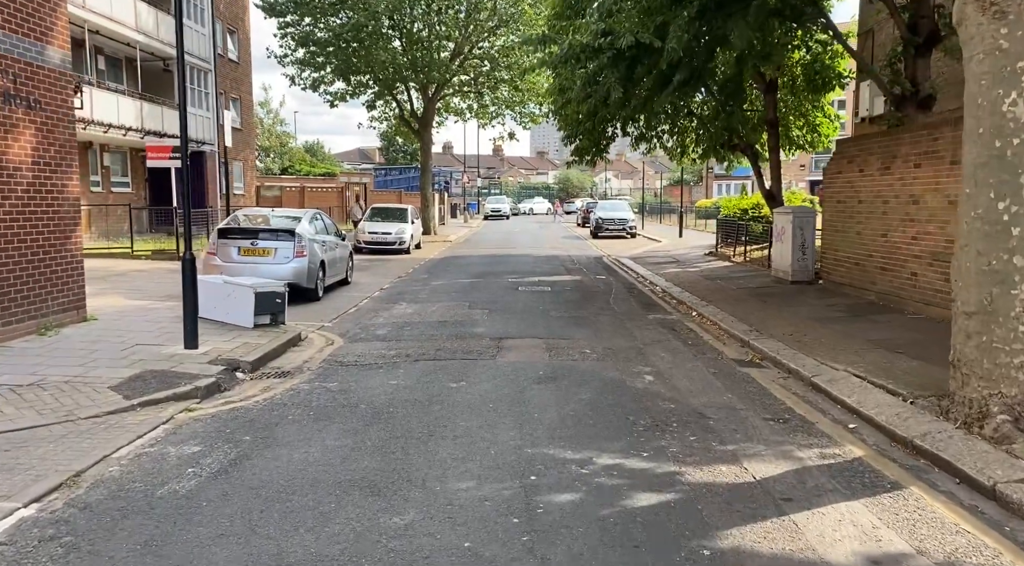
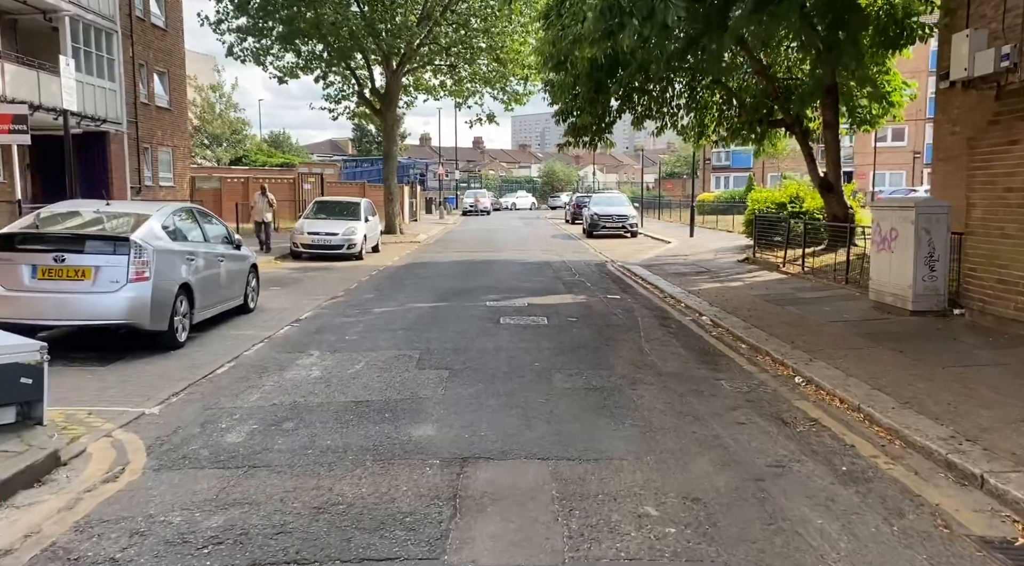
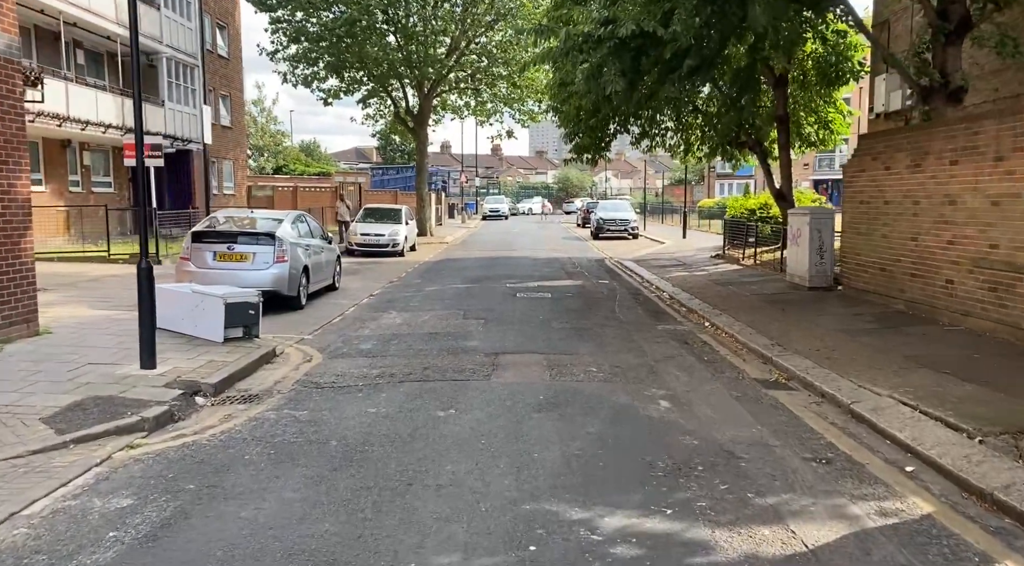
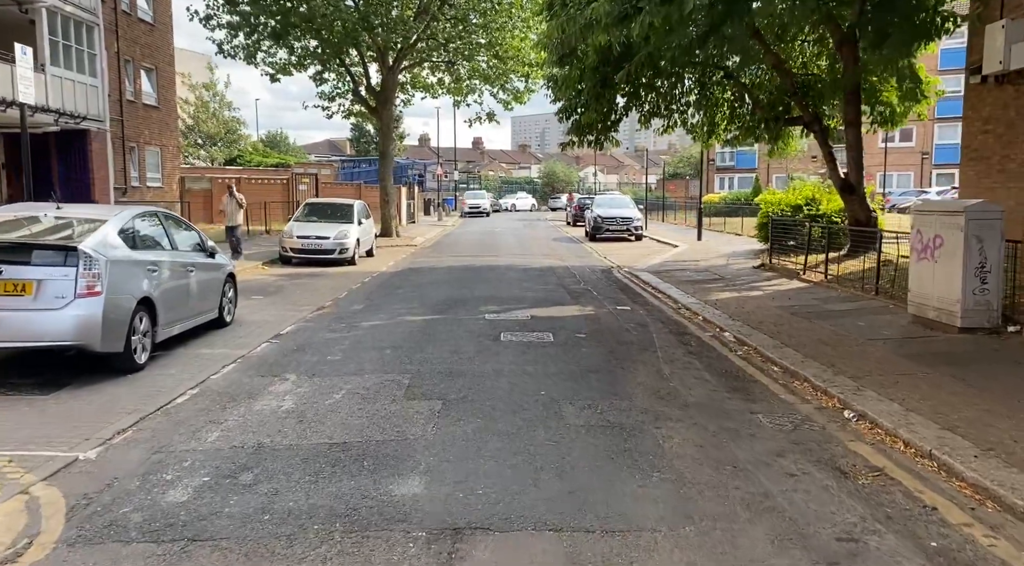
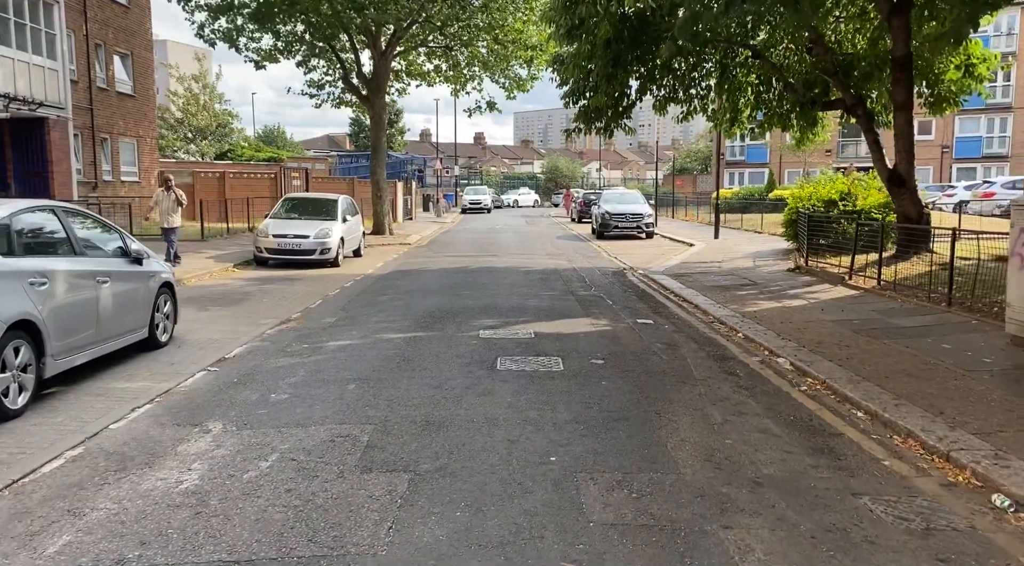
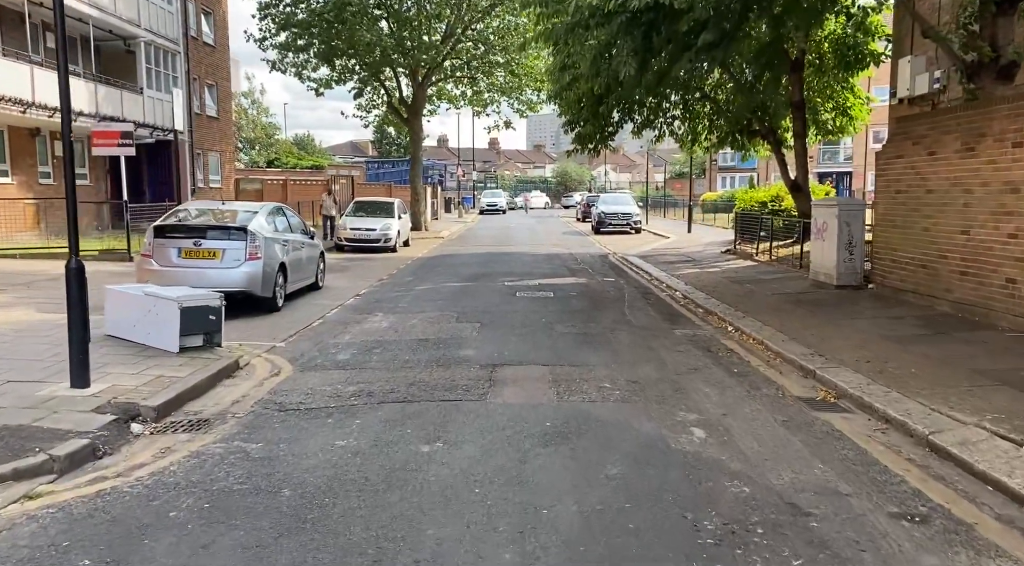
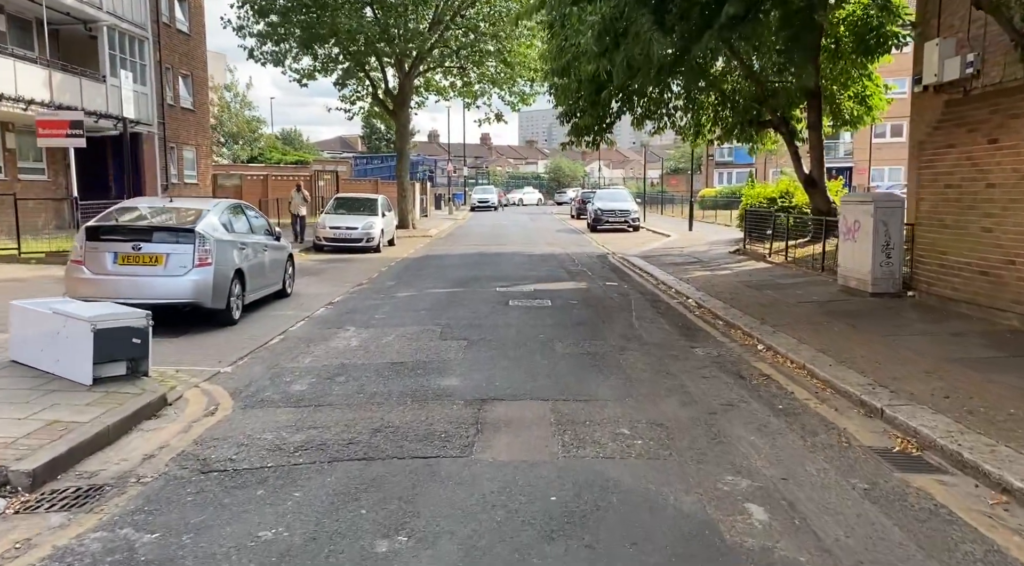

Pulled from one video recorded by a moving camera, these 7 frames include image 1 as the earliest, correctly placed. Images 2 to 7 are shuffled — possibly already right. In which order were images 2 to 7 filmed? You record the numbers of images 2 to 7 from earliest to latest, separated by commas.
3, 6, 7, 2, 4, 5
